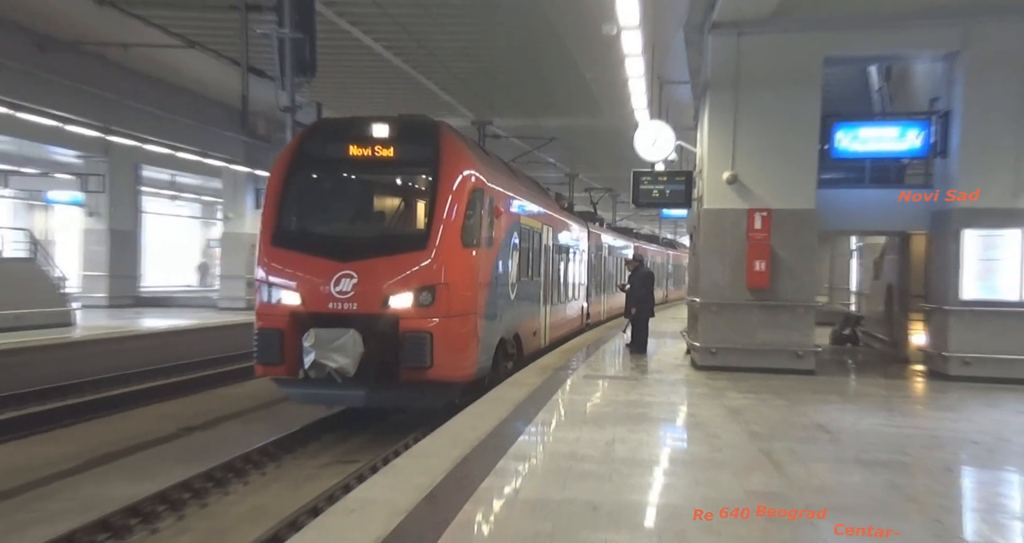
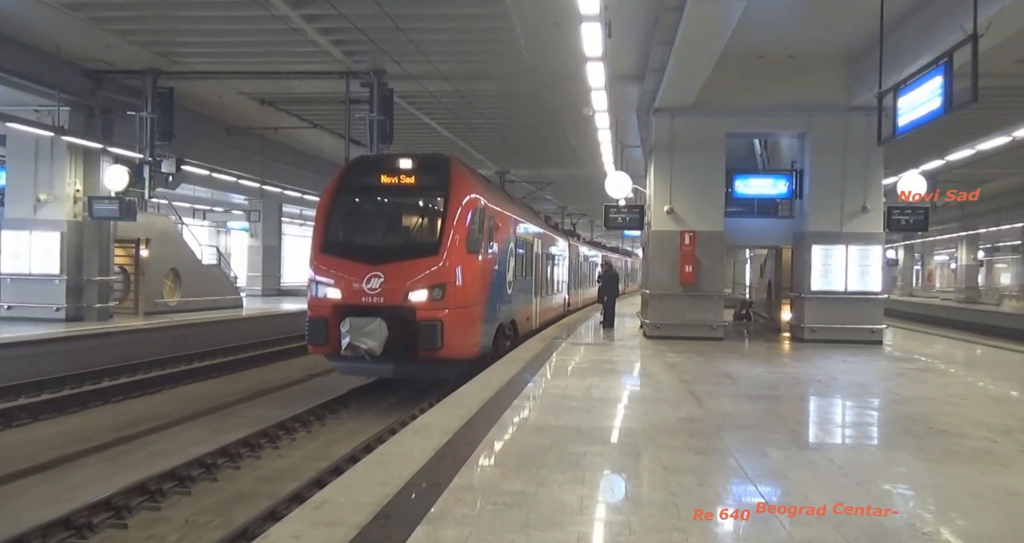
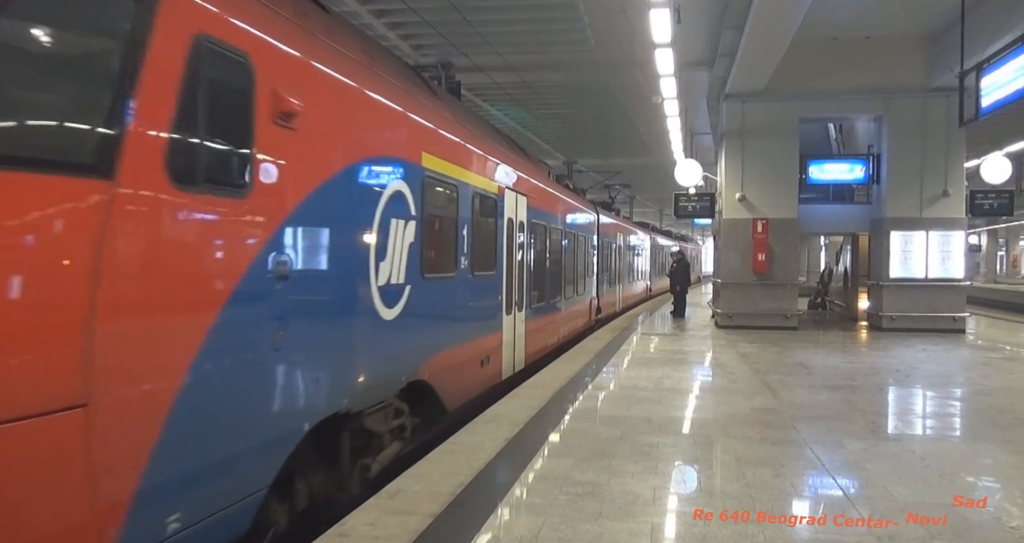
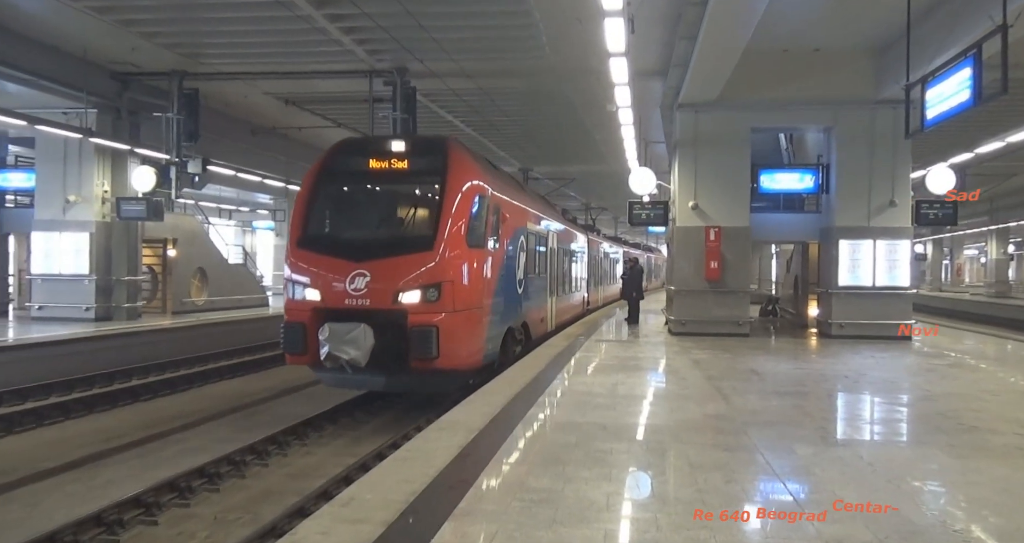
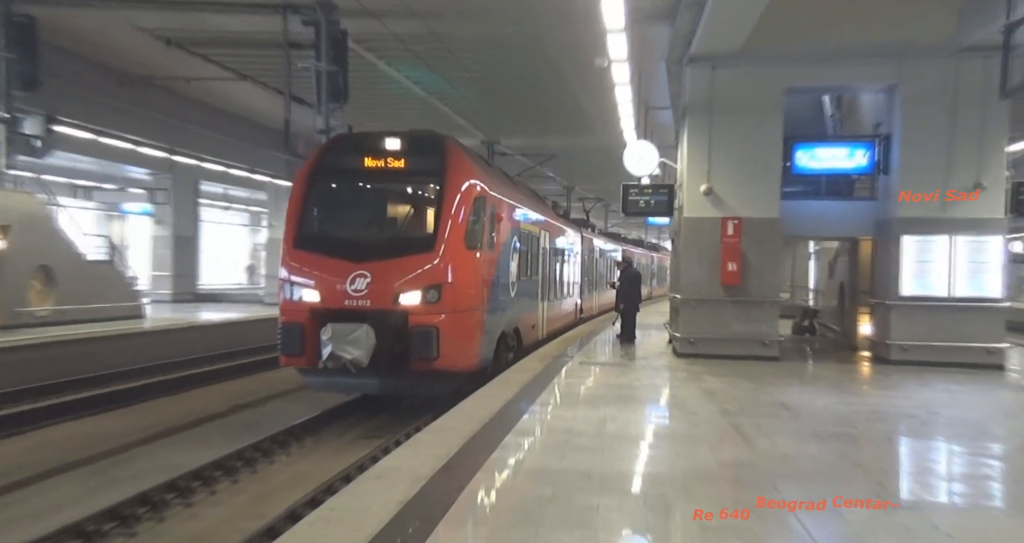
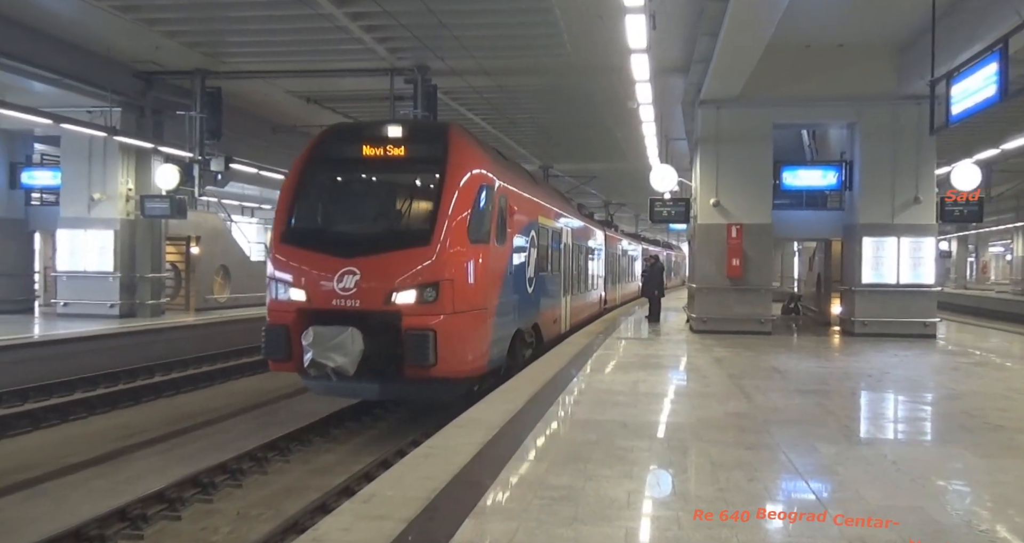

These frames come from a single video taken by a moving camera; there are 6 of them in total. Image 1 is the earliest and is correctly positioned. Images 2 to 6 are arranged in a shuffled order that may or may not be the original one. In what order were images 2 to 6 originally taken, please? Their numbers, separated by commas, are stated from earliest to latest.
5, 2, 4, 6, 3
